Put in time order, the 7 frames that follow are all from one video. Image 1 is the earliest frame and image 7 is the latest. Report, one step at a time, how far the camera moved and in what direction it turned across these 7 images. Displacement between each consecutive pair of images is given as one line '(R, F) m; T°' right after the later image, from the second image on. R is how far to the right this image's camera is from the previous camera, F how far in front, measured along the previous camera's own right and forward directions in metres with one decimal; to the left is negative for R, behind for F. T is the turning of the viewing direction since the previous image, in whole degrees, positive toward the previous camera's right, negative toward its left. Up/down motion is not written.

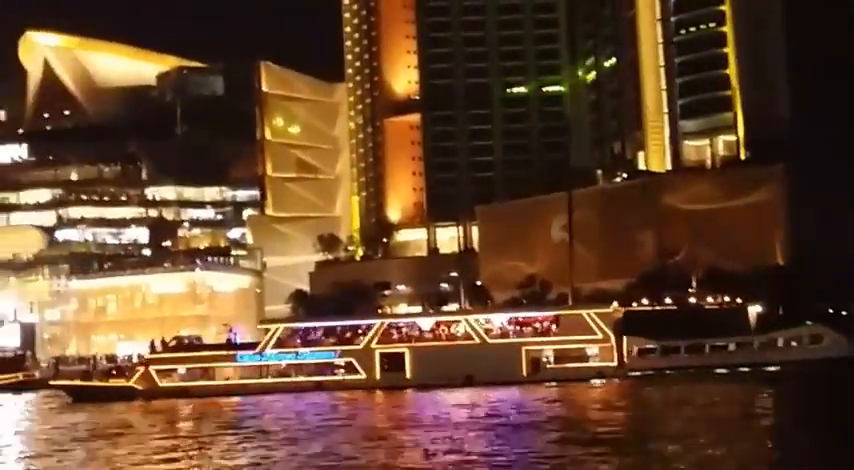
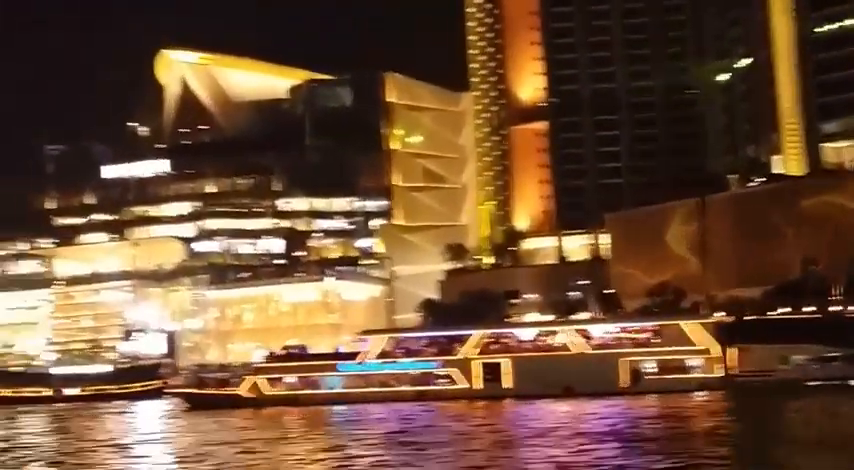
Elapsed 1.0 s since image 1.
(+0.7, -0.2) m; -7°
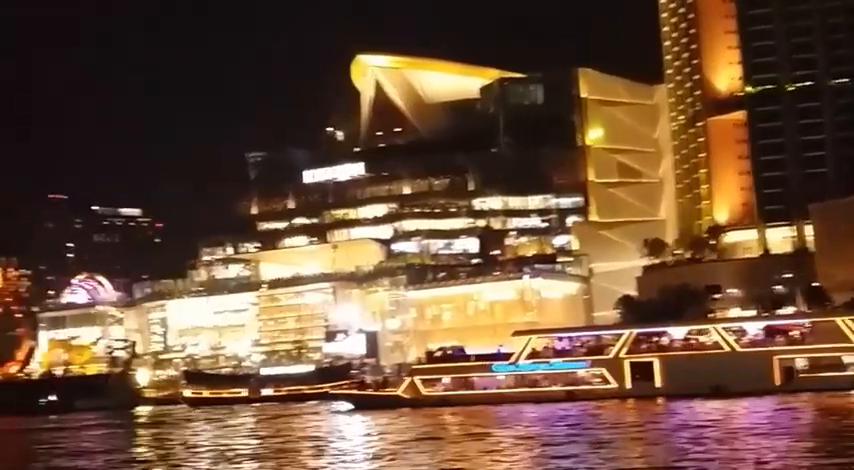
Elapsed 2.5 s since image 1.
(+1.7, +0.3) m; -10°
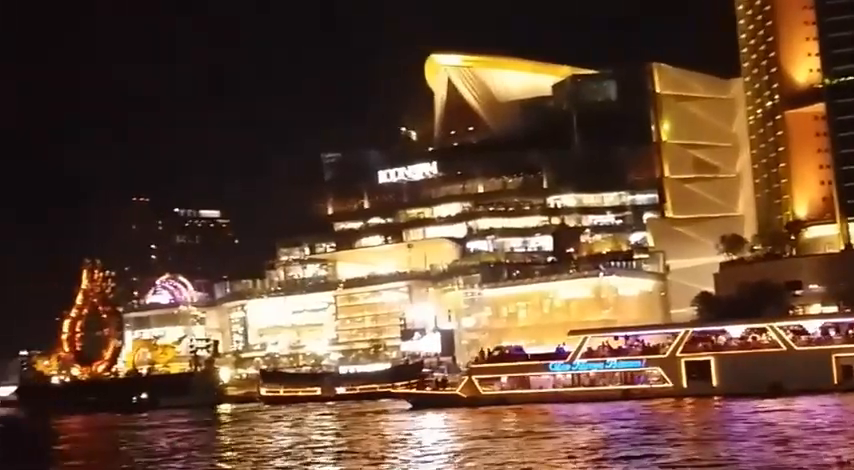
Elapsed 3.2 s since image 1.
(+0.7, -0.3) m; -4°
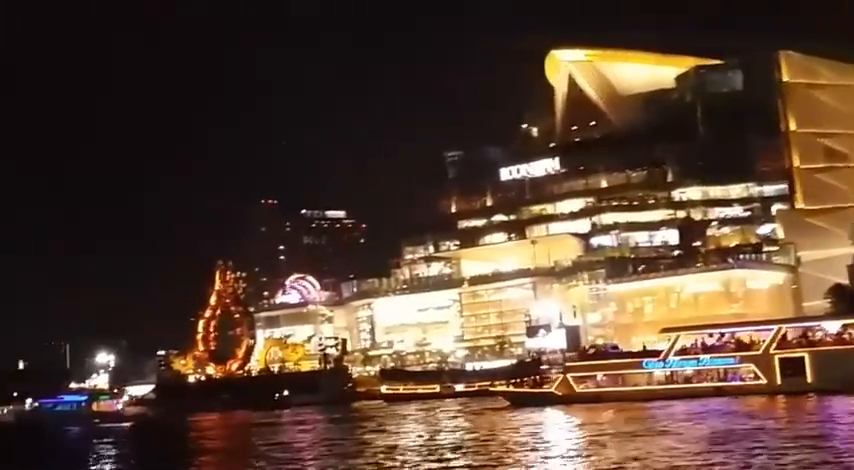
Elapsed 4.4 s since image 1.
(+1.2, -0.3) m; -7°
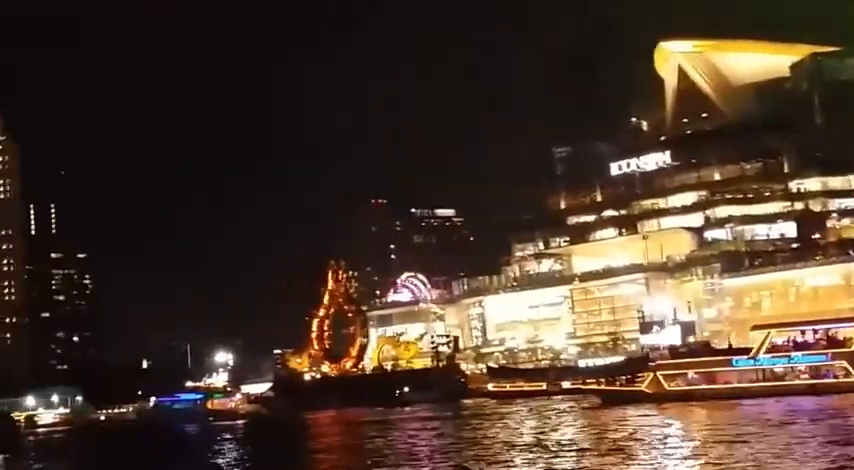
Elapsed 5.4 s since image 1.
(+1.0, 0.0) m; -6°
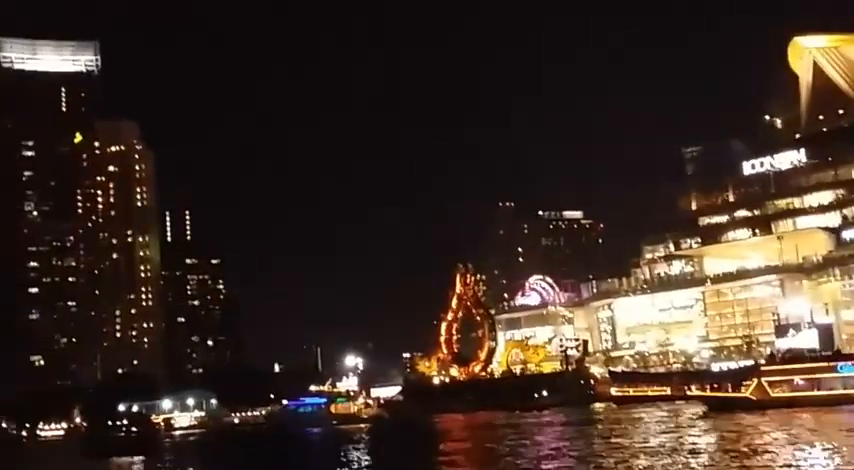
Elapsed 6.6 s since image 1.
(+1.2, 0.0) m; -7°
